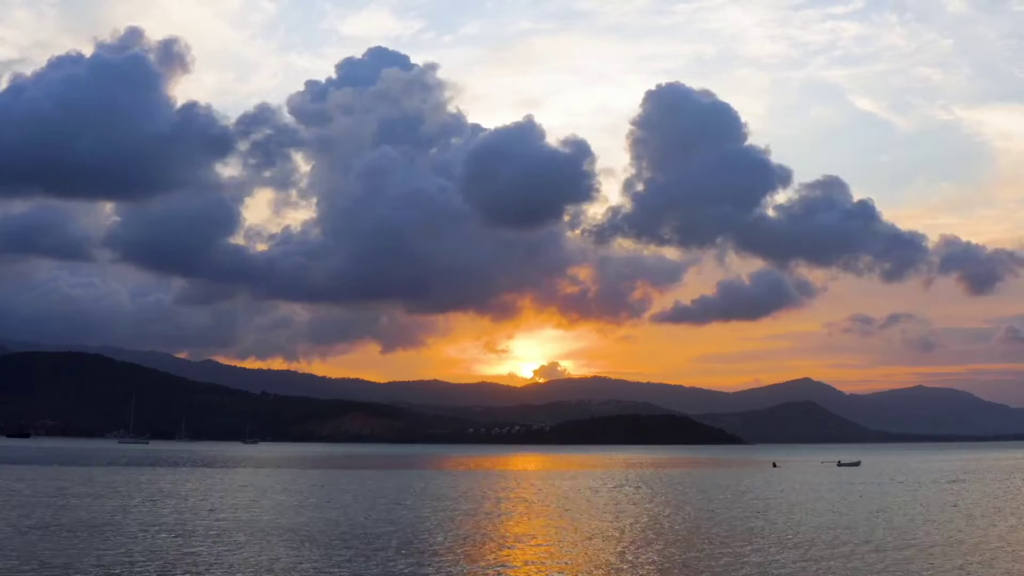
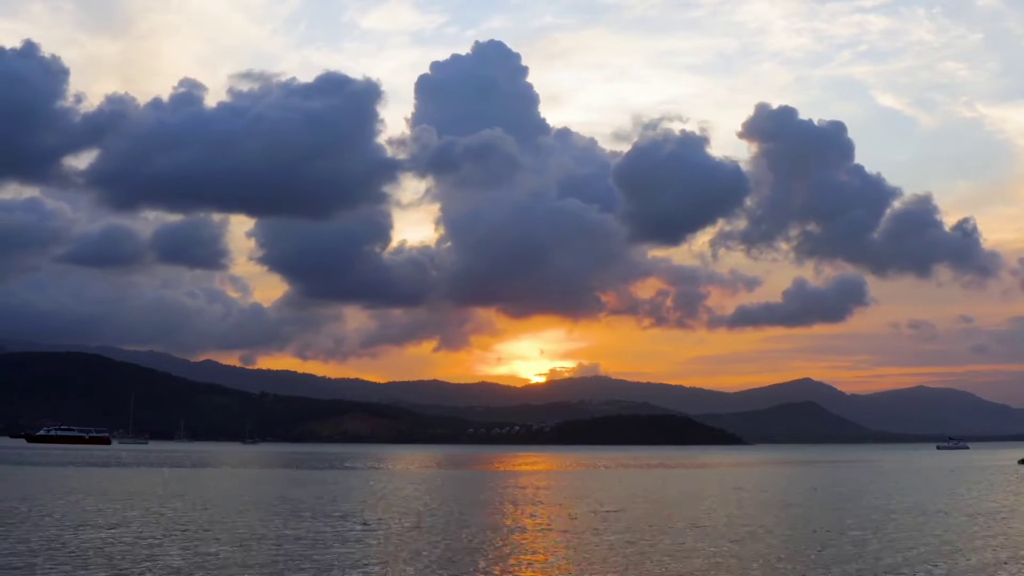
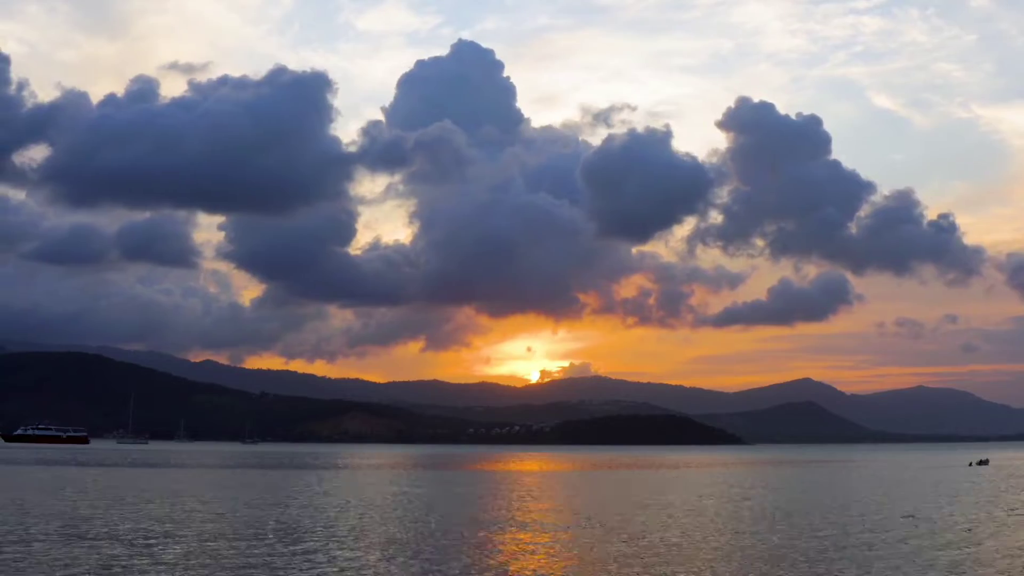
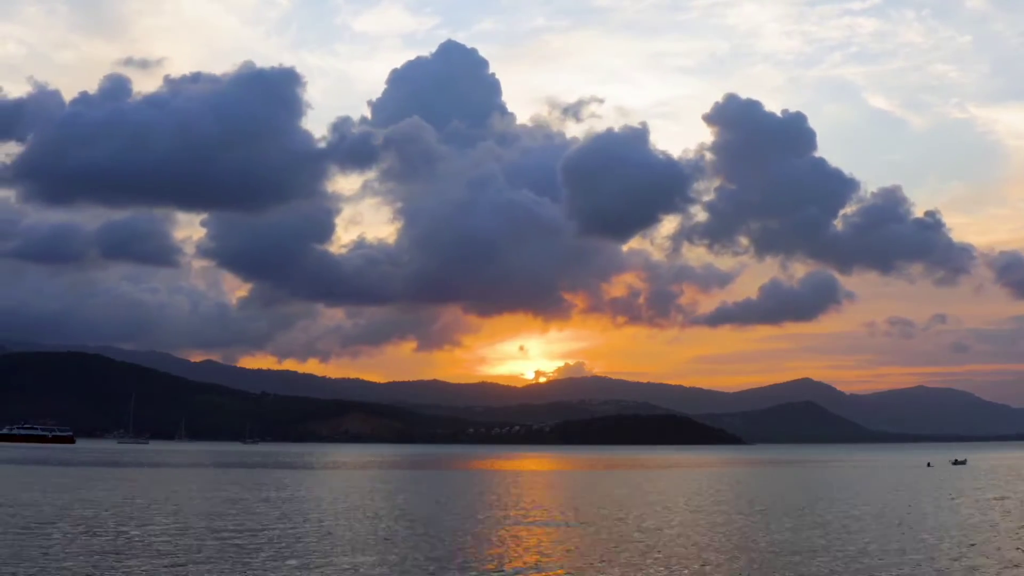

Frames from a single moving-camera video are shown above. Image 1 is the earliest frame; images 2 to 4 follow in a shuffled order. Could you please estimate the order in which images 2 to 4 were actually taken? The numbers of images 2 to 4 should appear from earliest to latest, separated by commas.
4, 3, 2
